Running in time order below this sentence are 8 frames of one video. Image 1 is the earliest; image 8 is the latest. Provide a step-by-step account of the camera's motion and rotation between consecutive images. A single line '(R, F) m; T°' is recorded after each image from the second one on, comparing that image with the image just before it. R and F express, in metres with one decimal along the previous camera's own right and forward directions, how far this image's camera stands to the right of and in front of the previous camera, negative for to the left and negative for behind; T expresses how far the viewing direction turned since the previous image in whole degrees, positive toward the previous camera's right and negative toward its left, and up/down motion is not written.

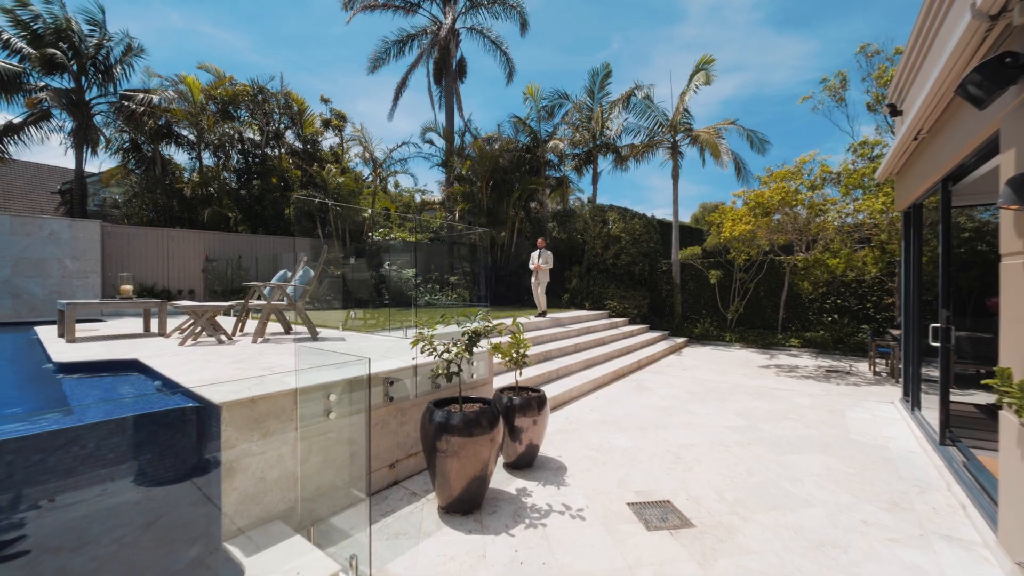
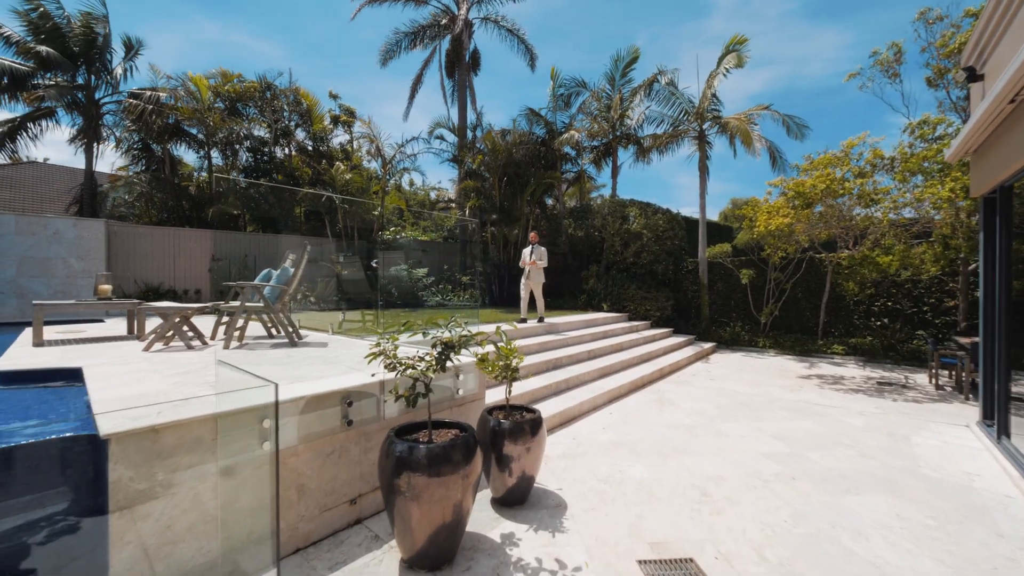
(+0.2, +0.6) m; -3°
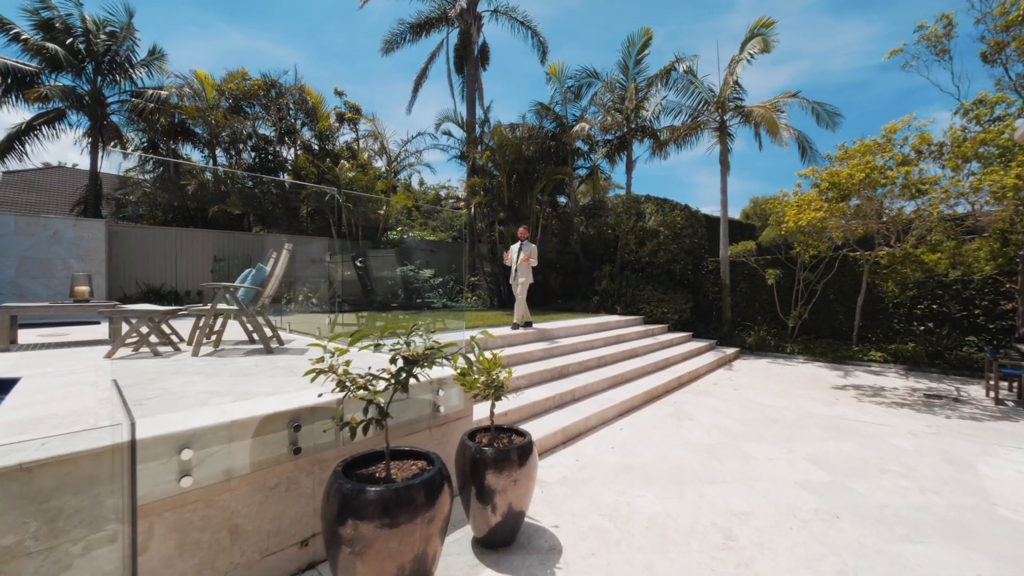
(+0.2, +0.5) m; -2°
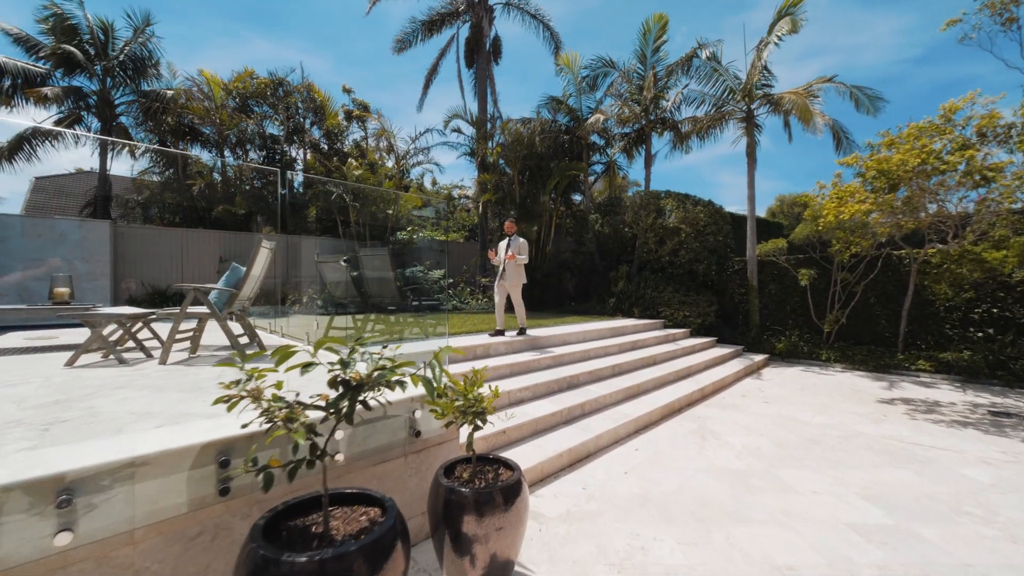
(+0.2, +0.5) m; -3°
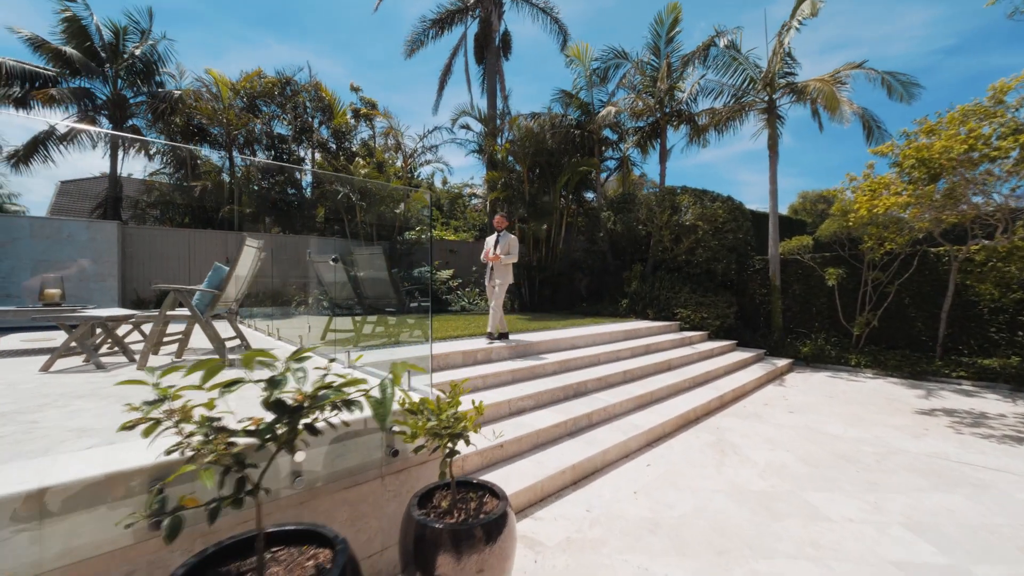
(+0.1, +0.3) m; -2°
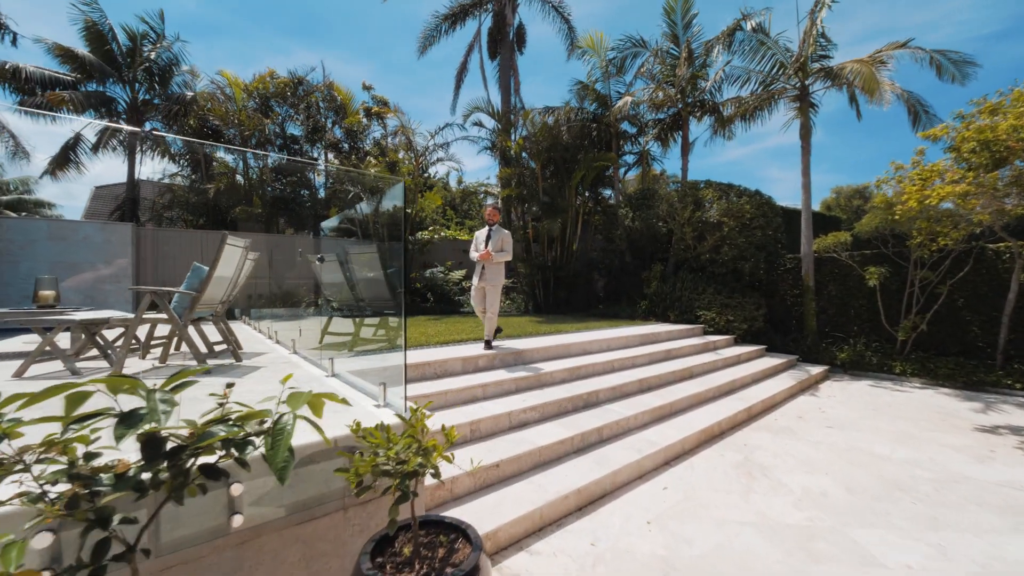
(+0.2, +0.3) m; -3°
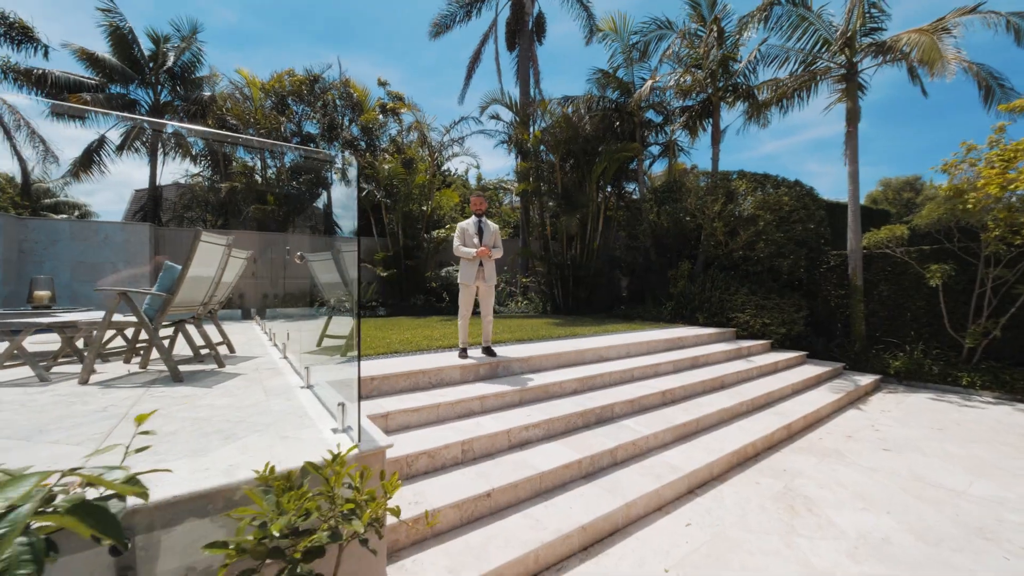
(+0.2, +0.4) m; -4°
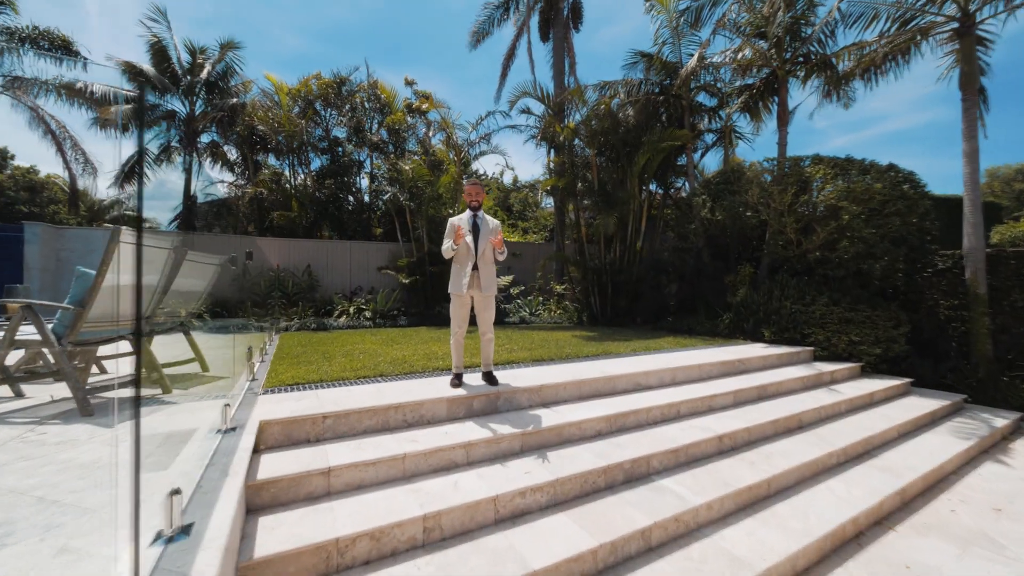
(+0.3, +0.8) m; -7°
